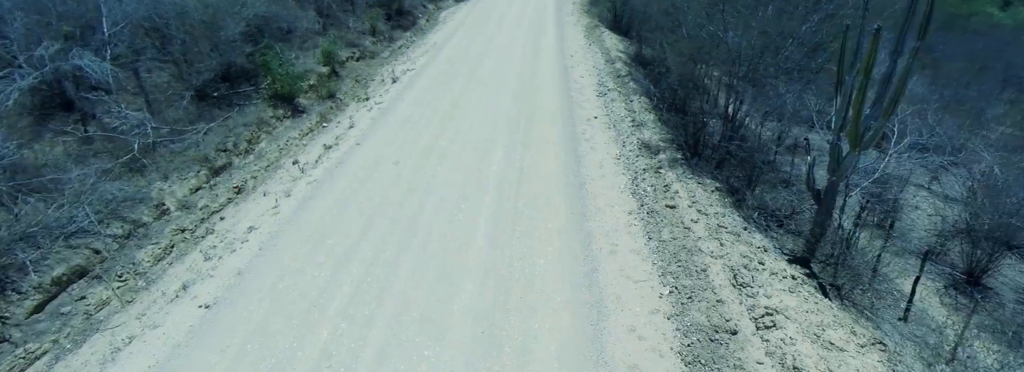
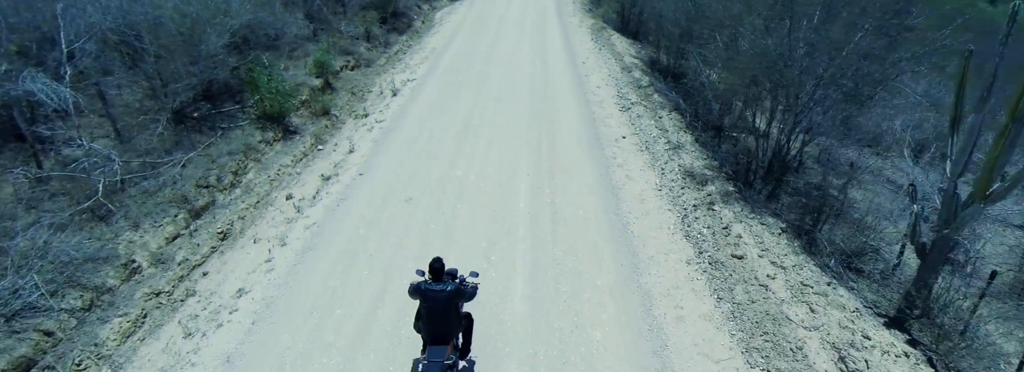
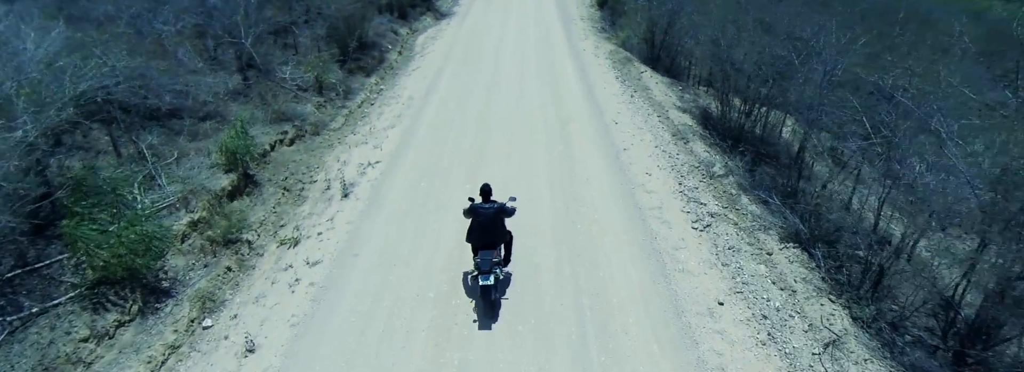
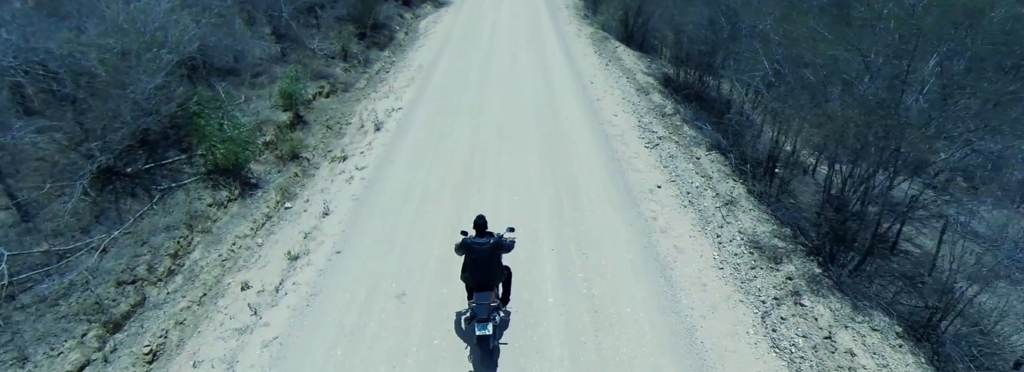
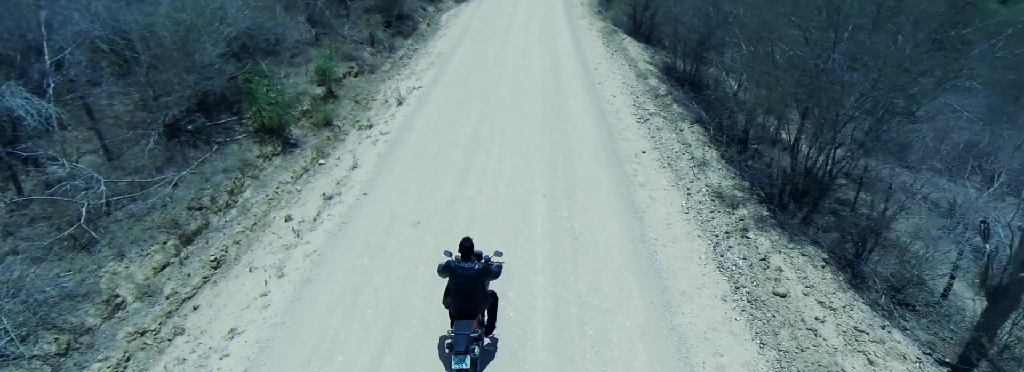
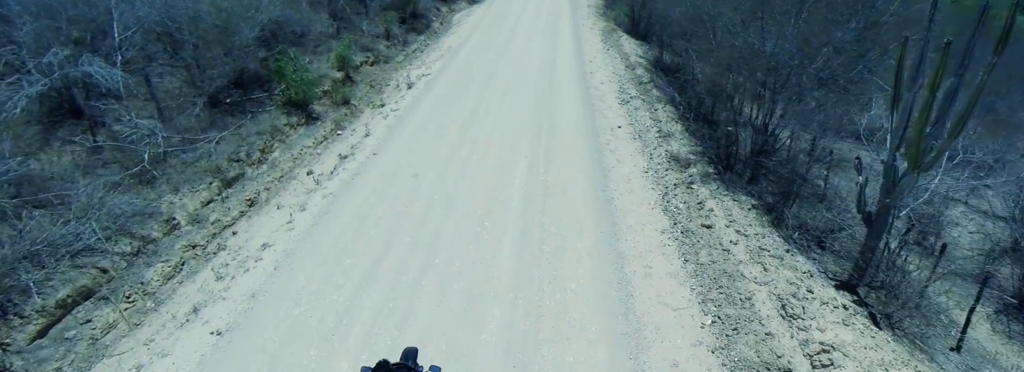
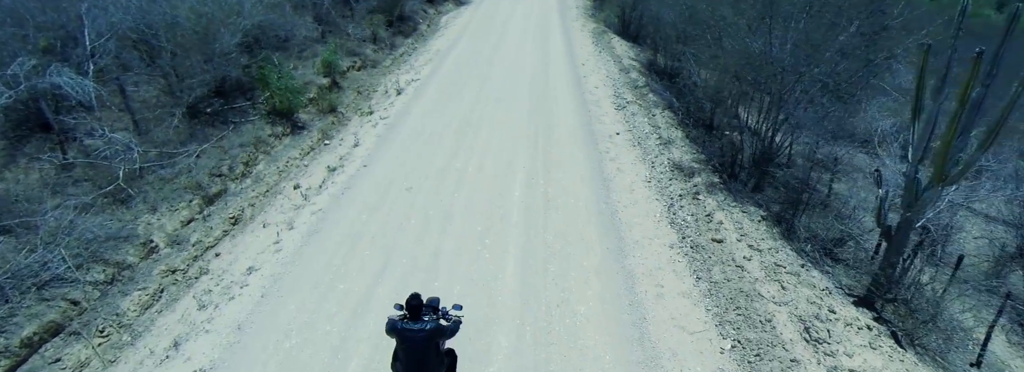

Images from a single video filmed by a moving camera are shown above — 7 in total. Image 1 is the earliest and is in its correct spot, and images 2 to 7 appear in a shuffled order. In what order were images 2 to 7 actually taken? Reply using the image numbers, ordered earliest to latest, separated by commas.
6, 7, 2, 5, 4, 3
